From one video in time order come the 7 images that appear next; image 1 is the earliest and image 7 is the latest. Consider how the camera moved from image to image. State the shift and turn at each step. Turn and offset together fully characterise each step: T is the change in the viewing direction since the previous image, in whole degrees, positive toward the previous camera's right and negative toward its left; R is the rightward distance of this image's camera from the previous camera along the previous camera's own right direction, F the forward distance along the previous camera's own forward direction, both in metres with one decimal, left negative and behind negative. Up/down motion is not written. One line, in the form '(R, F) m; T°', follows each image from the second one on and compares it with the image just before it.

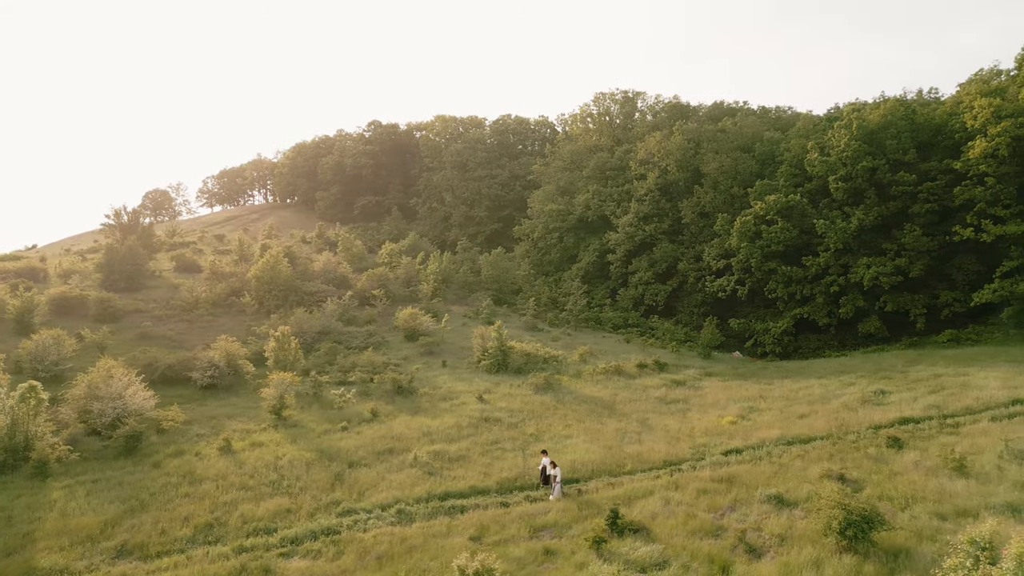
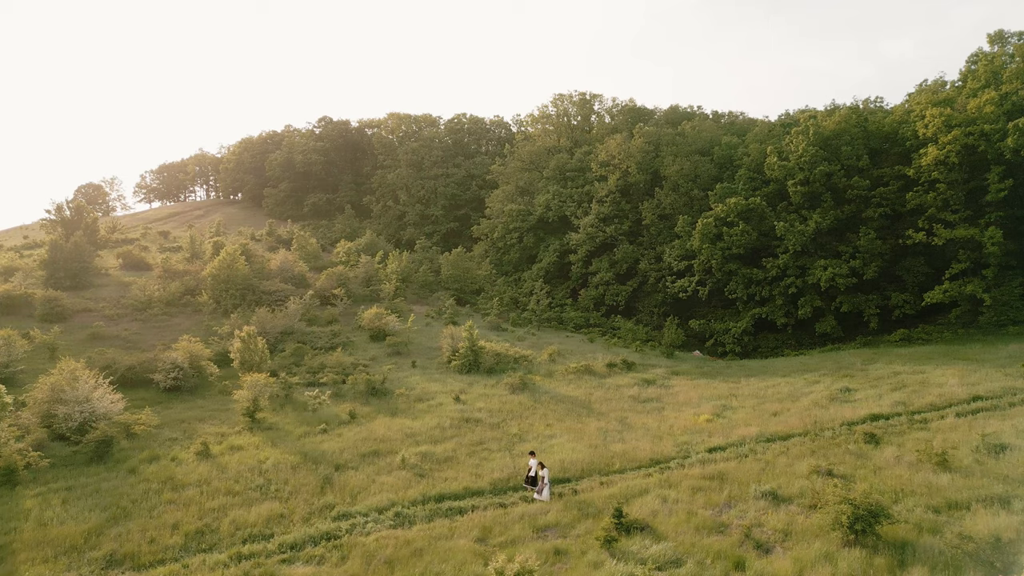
(-0.8, +0.1) m; +4°
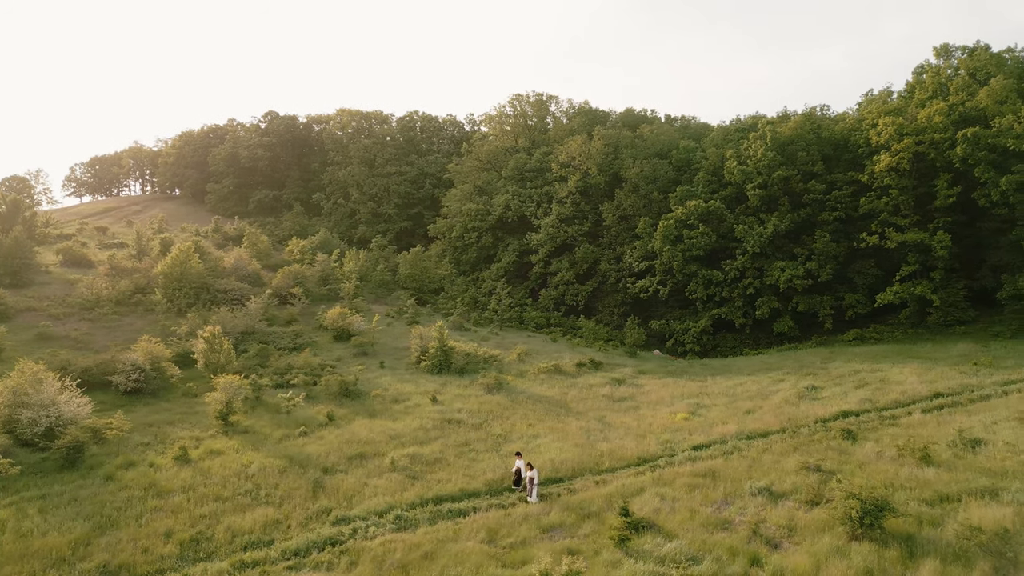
(-0.9, +0.1) m; +5°
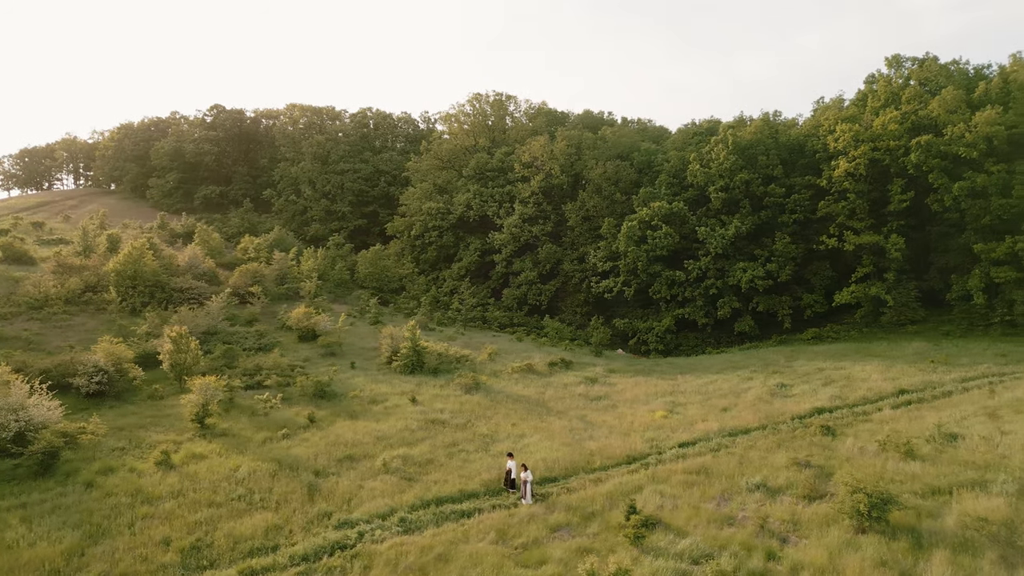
(-0.9, +0.1) m; +4°
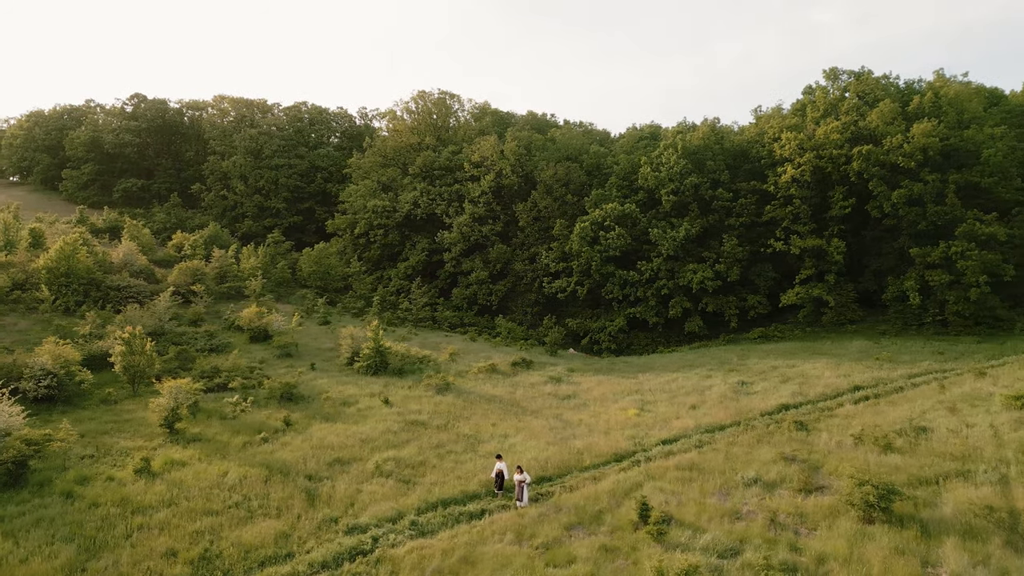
(-1.2, +0.1) m; +6°
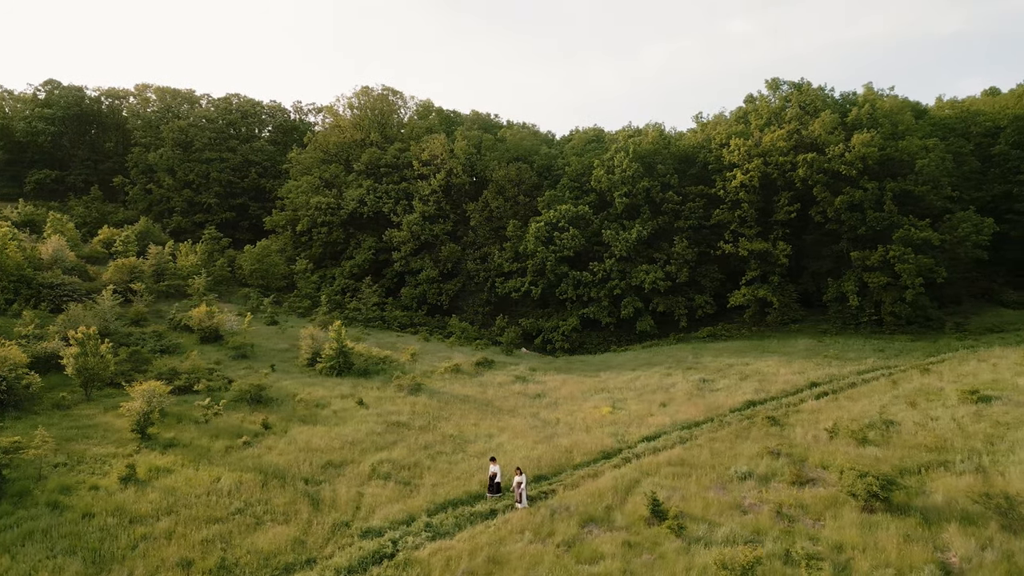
(-1.2, 0.0) m; +6°
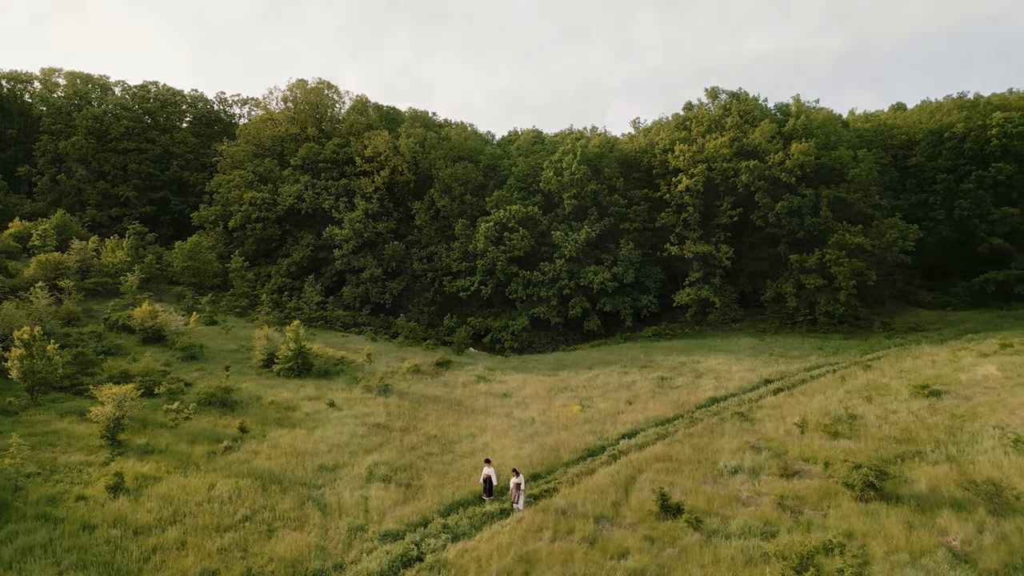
(-1.4, 0.0) m; +7°
